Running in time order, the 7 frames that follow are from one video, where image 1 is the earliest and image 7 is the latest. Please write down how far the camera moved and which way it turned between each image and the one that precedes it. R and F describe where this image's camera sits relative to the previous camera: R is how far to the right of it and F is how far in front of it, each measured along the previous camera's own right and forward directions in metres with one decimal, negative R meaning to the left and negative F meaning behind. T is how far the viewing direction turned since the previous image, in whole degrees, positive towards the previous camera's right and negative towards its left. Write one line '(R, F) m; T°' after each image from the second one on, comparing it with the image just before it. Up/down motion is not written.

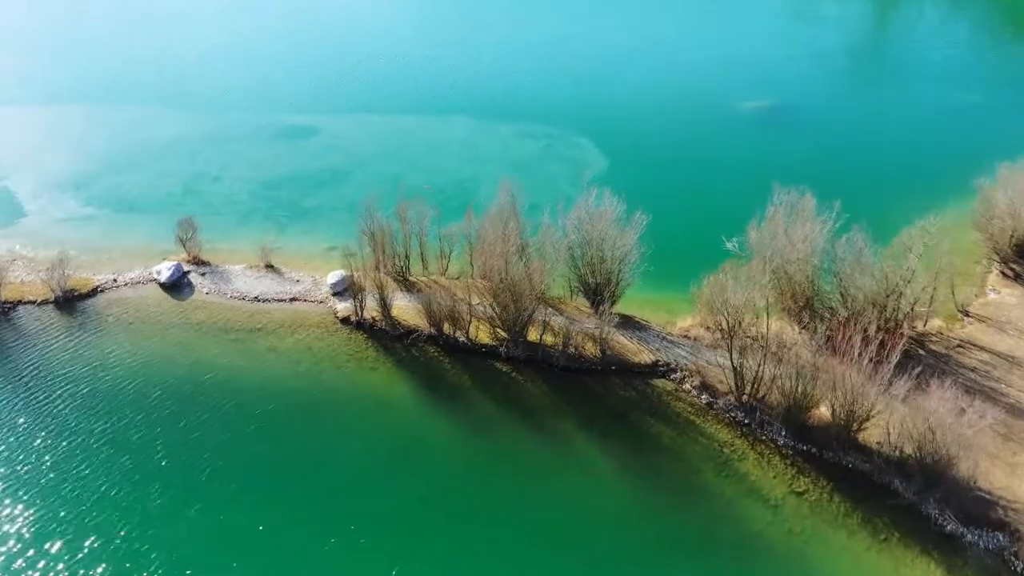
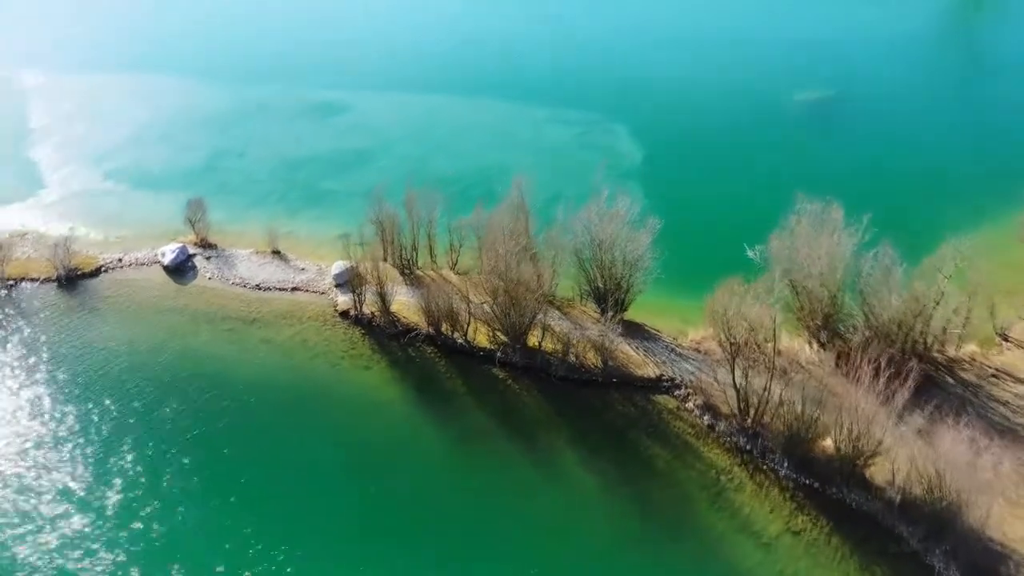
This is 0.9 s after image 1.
(+1.7, +1.5) m; -3°
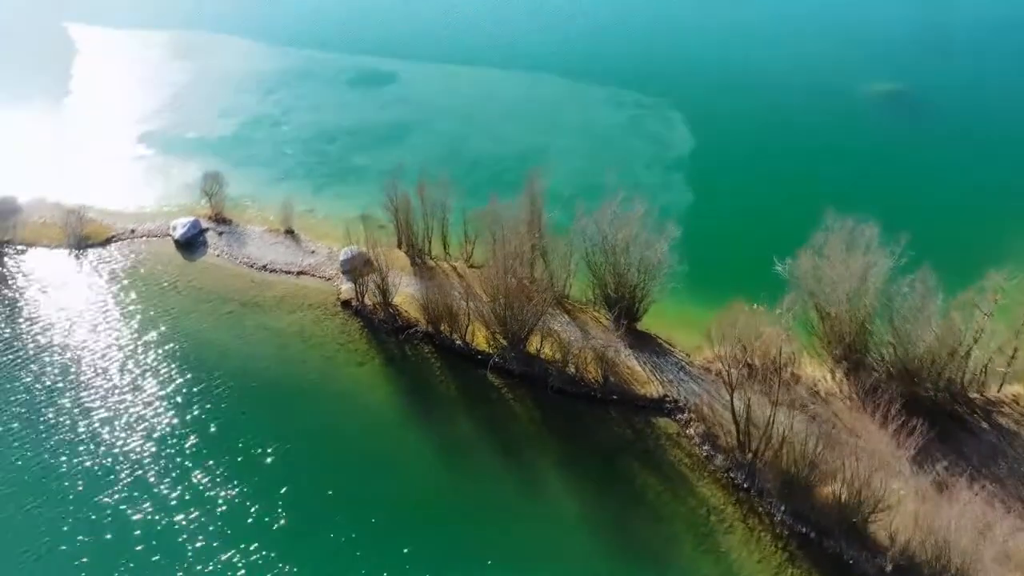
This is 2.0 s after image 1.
(+2.0, +1.8) m; -4°
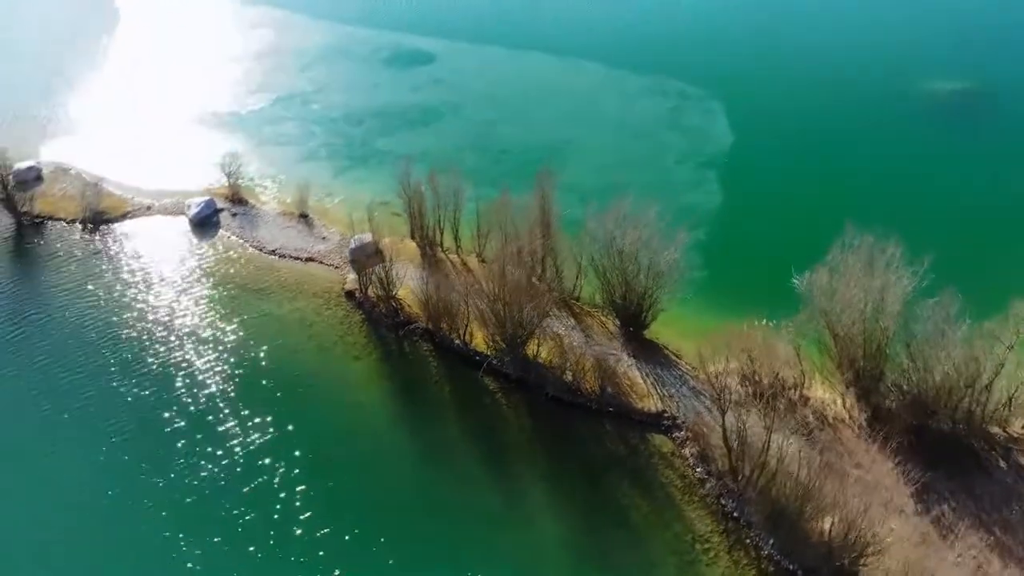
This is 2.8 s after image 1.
(+1.6, +0.9) m; -3°
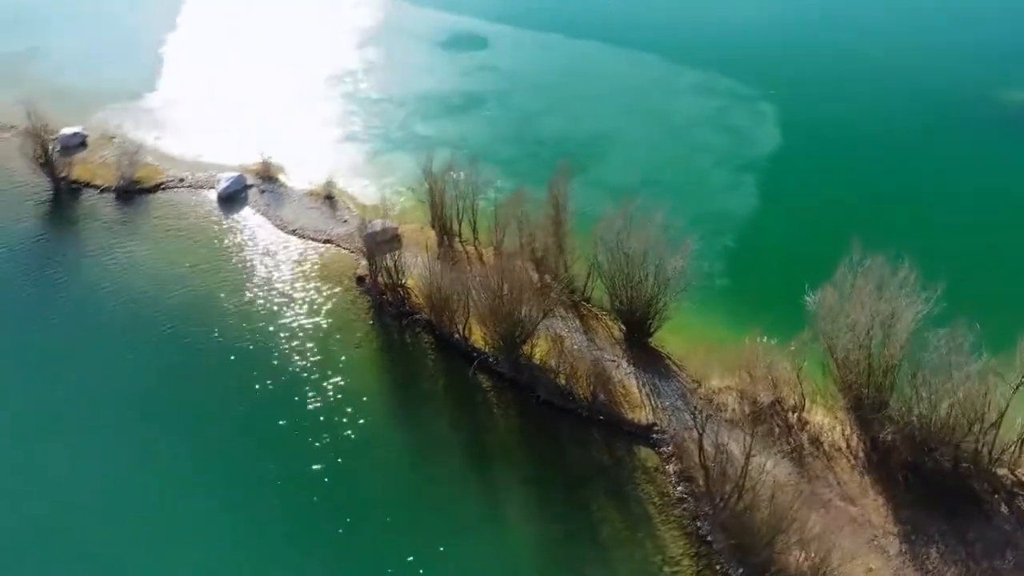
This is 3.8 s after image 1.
(+2.2, +0.2) m; -4°
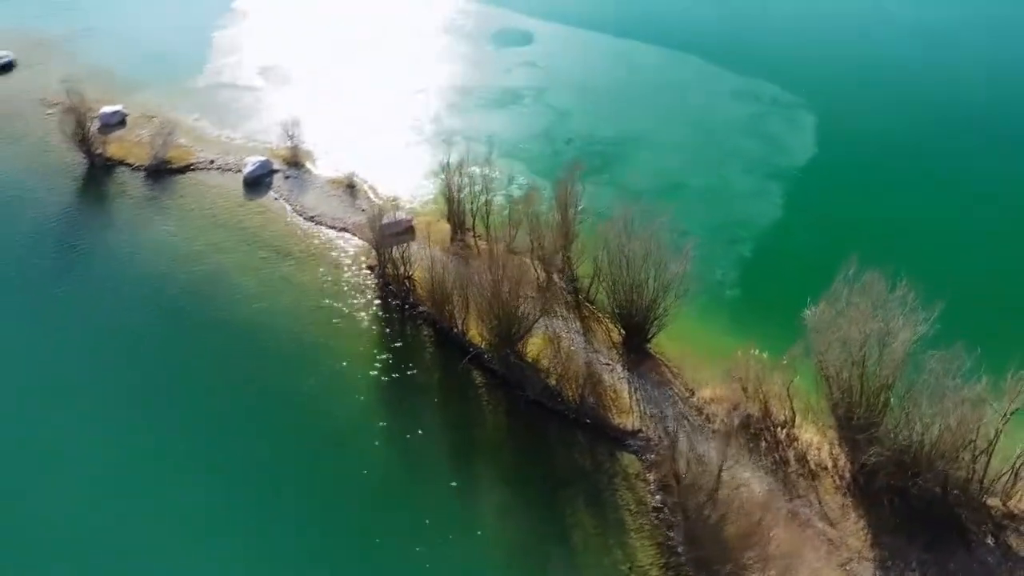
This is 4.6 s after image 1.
(+1.9, -0.3) m; -4°
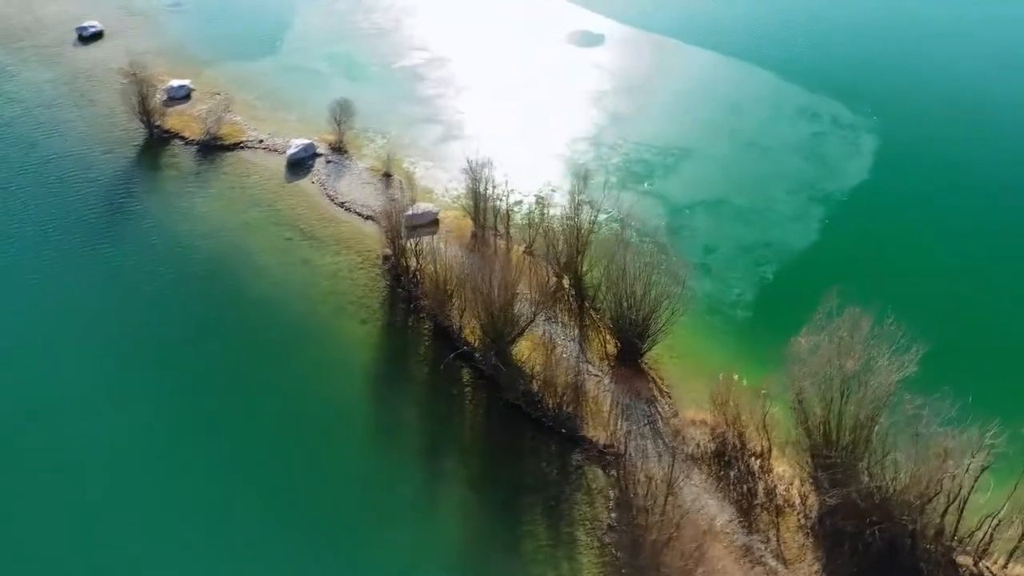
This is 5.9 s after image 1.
(+3.3, -0.5) m; -6°
